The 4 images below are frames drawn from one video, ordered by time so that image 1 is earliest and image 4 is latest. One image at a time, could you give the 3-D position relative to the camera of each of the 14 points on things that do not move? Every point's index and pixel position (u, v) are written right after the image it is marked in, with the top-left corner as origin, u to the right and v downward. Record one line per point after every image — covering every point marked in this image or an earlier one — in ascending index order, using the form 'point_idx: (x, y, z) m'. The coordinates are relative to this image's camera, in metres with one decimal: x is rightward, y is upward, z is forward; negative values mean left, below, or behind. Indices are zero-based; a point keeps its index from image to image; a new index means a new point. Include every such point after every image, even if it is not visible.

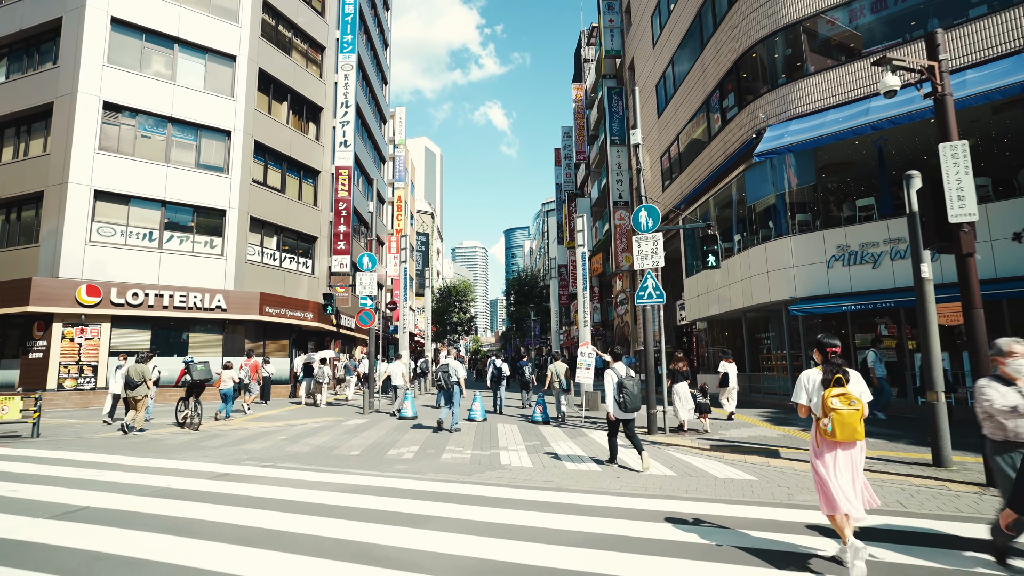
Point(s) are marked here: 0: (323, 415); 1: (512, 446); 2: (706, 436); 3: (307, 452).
0: (-5.0, -3.3, +15.2) m
1: (0.0, -2.6, +9.6) m
2: (+3.6, -2.7, +10.7) m
3: (-3.3, -2.6, +9.3) m
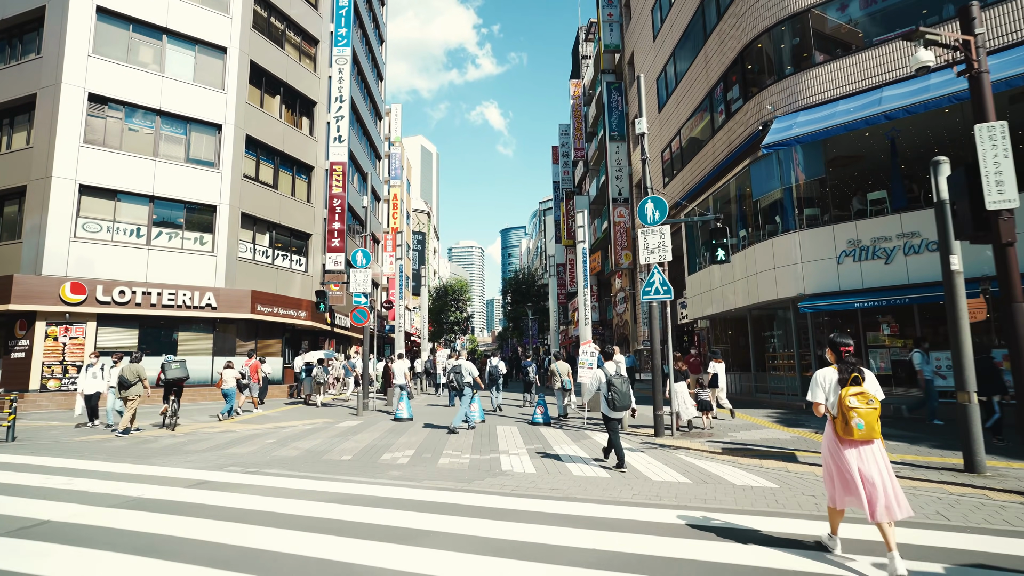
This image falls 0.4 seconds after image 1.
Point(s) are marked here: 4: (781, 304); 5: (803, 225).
0: (-5.0, -3.2, +14.7) m
1: (0.0, -2.5, +9.1) m
2: (+3.6, -2.6, +10.2) m
3: (-3.2, -2.5, +8.7) m
4: (+7.3, -0.4, +15.9) m
5: (+7.5, +1.6, +15.0) m
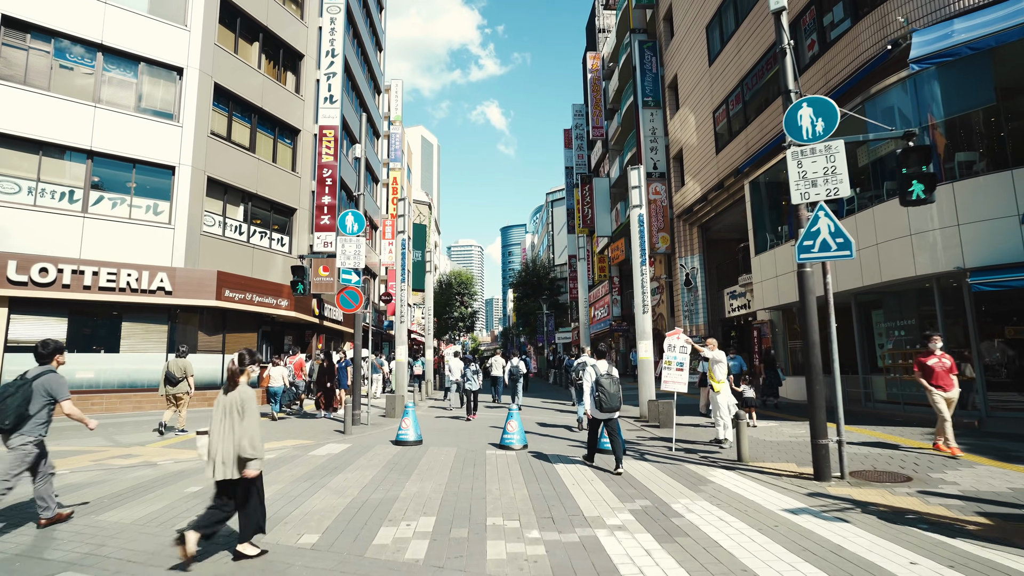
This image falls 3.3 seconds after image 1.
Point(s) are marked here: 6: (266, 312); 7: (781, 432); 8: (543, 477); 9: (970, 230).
0: (-4.1, -2.7, +10.7) m
1: (+0.9, -2.0, +5.1) m
2: (+4.4, -2.1, +6.2) m
3: (-2.4, -2.0, +4.7) m
4: (+8.2, +0.1, +11.9) m
5: (+8.3, +2.1, +11.0) m
6: (-7.9, -0.7, +18.6) m
7: (+4.8, -2.6, +10.5) m
8: (+0.4, -2.1, +6.9) m
9: (+8.2, +1.0, +10.6) m
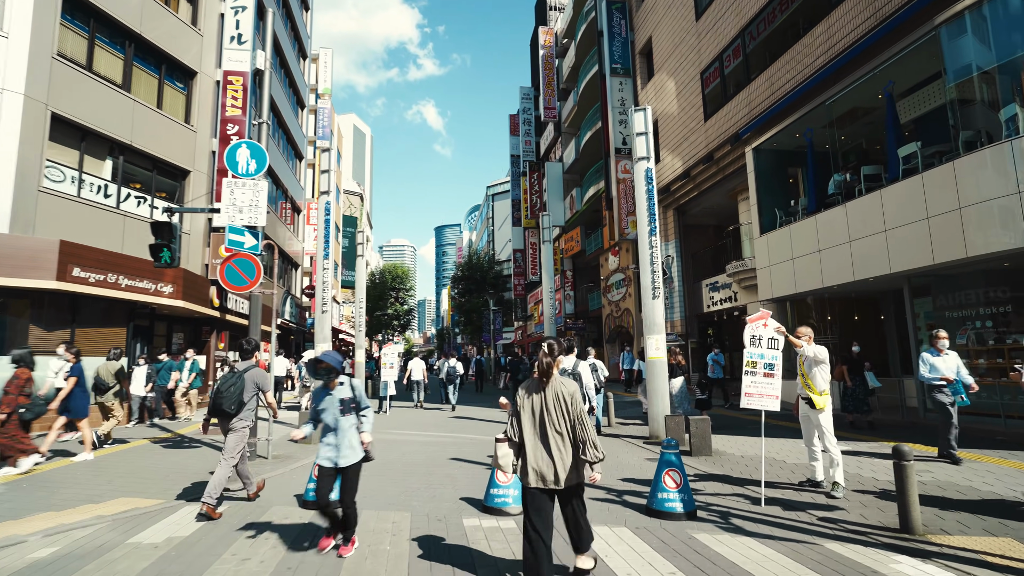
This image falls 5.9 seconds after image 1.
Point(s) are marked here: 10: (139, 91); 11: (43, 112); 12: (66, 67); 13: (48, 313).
0: (-4.3, -2.2, +6.5) m
1: (+1.3, -1.5, +1.5) m
2: (+4.7, -1.7, +3.1) m
3: (-1.9, -1.5, +0.8) m
4: (+7.8, +0.4, +9.1) m
5: (+8.0, +2.5, +8.2) m
6: (-8.9, -0.3, +13.9) m
7: (+4.6, -2.2, +7.4) m
8: (+0.6, -1.7, +3.3) m
9: (+8.0, +1.4, +7.8) m
10: (-9.9, +5.2, +15.5) m
11: (-10.1, +3.8, +12.7) m
12: (-10.1, +5.0, +13.3) m
13: (-9.7, -0.5, +12.3) m
